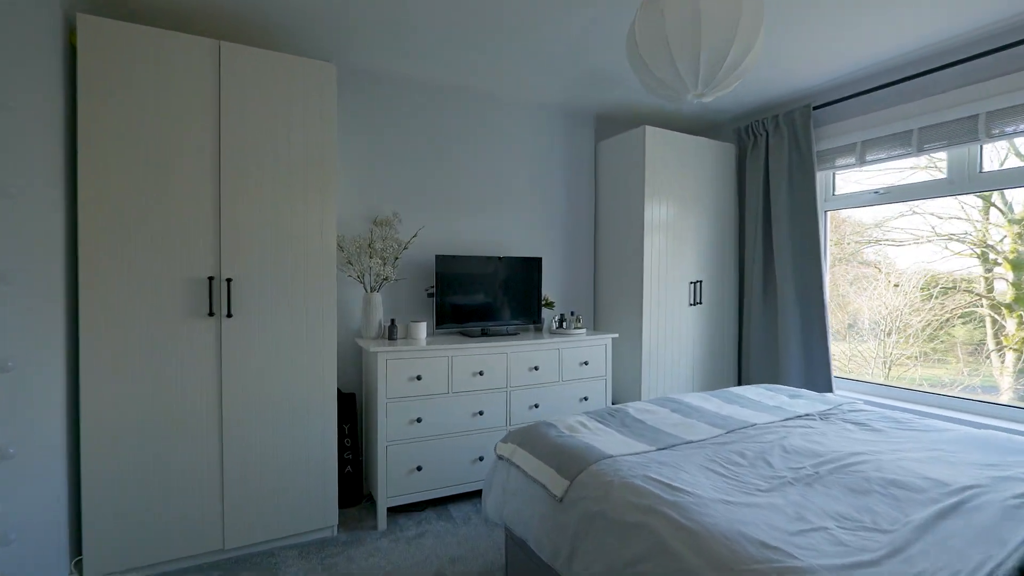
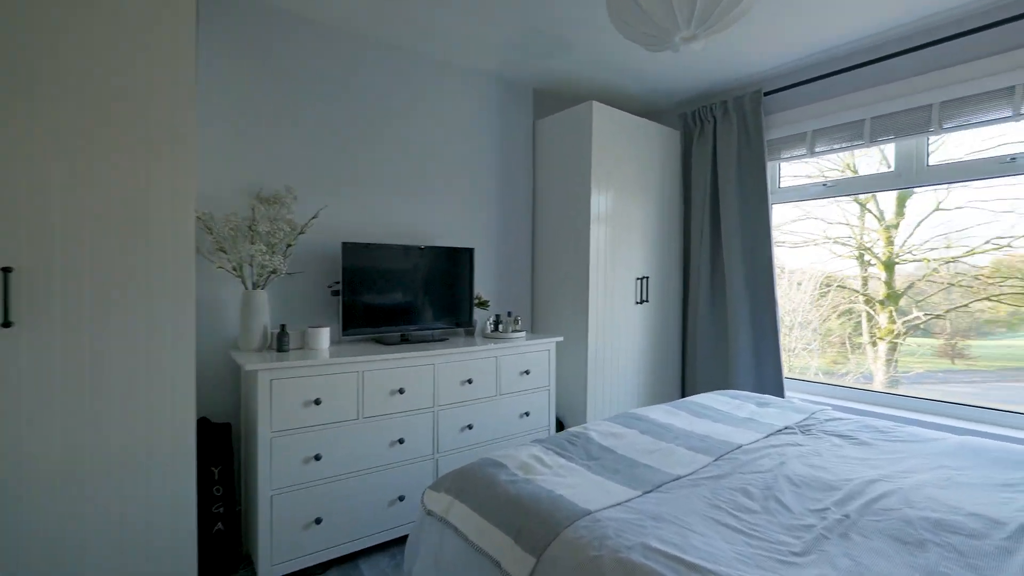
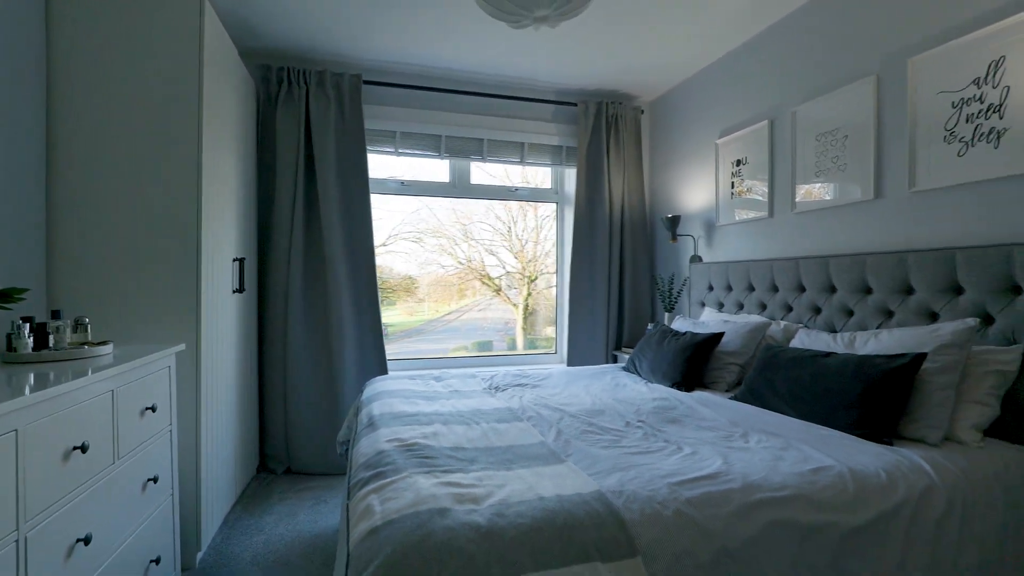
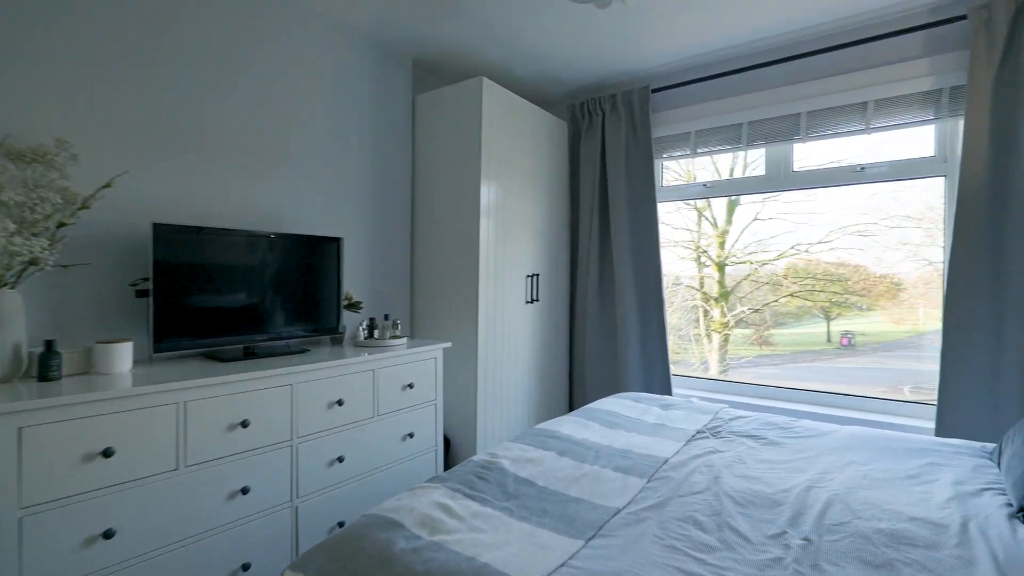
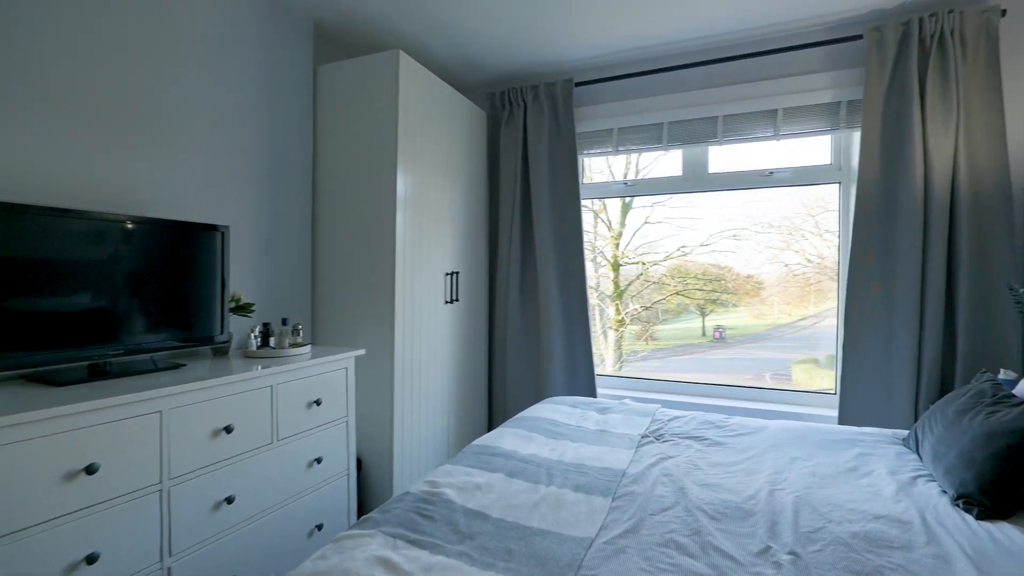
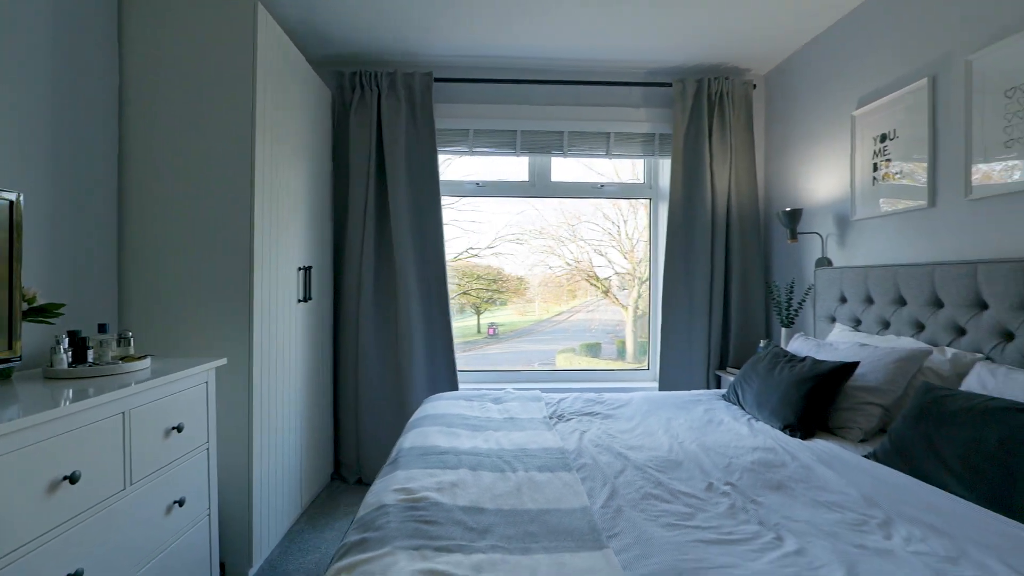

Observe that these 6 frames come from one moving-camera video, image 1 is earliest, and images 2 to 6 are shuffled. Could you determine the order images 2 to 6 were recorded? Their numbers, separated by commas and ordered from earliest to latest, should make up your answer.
2, 4, 5, 6, 3
